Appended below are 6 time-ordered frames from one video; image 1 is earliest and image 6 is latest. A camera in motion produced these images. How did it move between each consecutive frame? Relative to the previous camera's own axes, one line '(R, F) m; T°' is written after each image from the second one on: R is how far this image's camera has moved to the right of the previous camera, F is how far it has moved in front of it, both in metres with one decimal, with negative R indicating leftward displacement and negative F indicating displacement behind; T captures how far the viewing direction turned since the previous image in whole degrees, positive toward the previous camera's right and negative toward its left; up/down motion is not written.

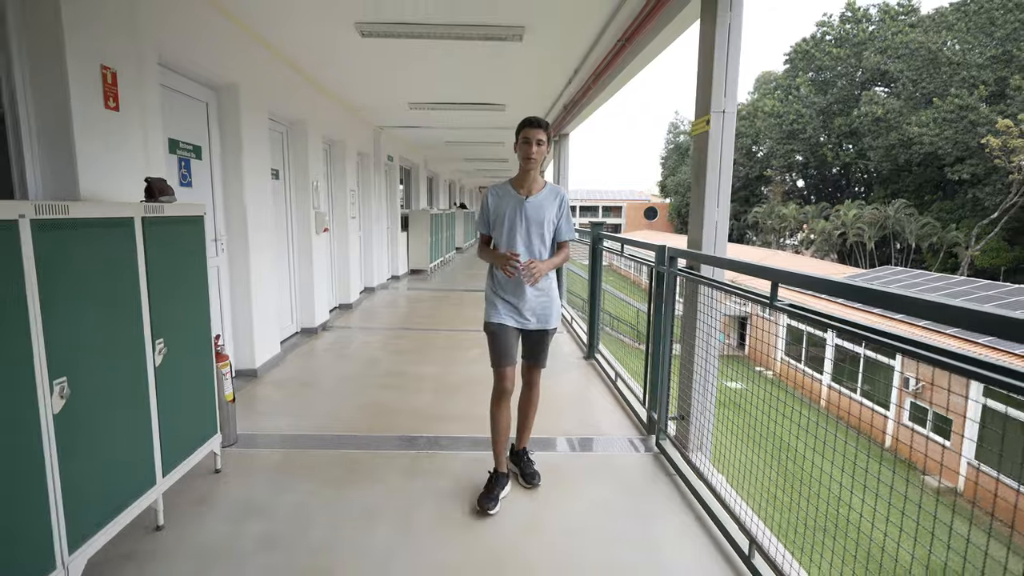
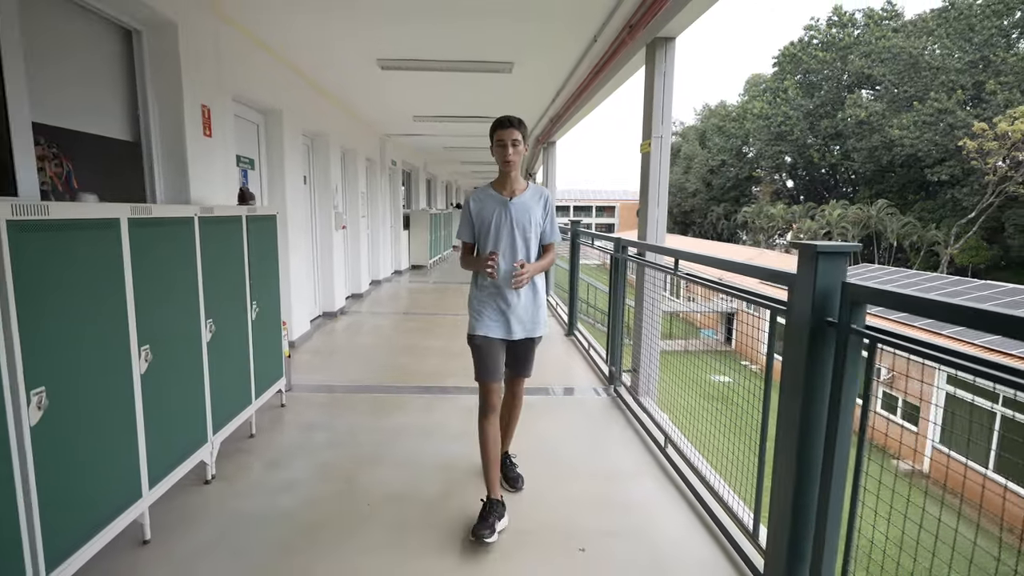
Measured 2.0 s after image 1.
(0.0, -0.8) m; +1°
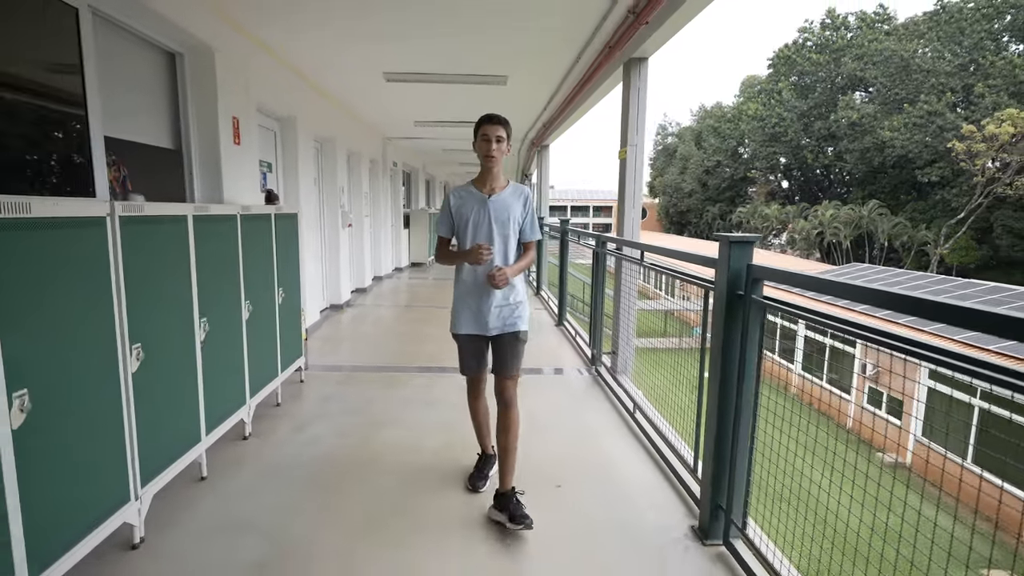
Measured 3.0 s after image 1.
(0.0, -0.4) m; 0°
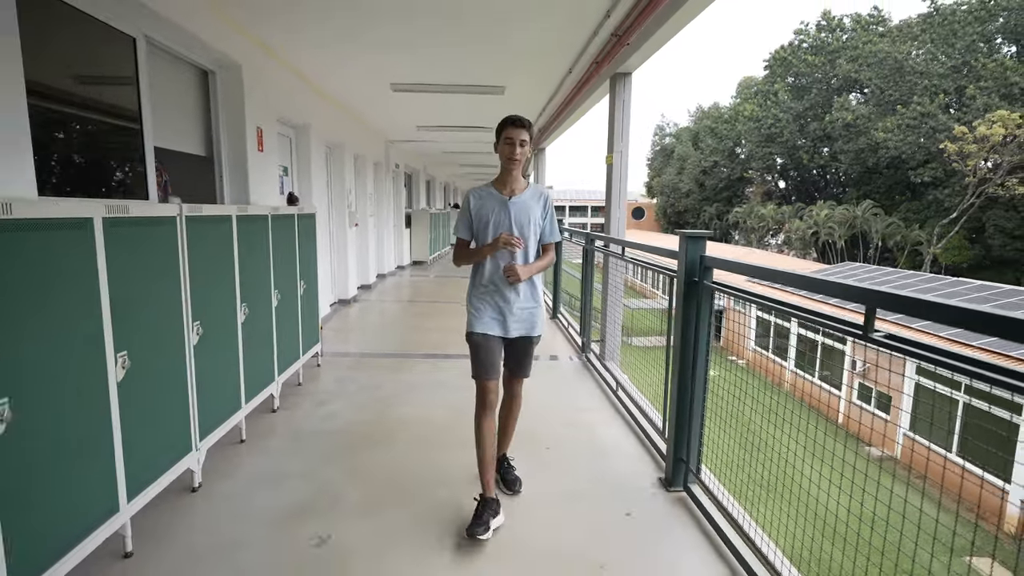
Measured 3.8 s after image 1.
(0.0, -0.4) m; 0°
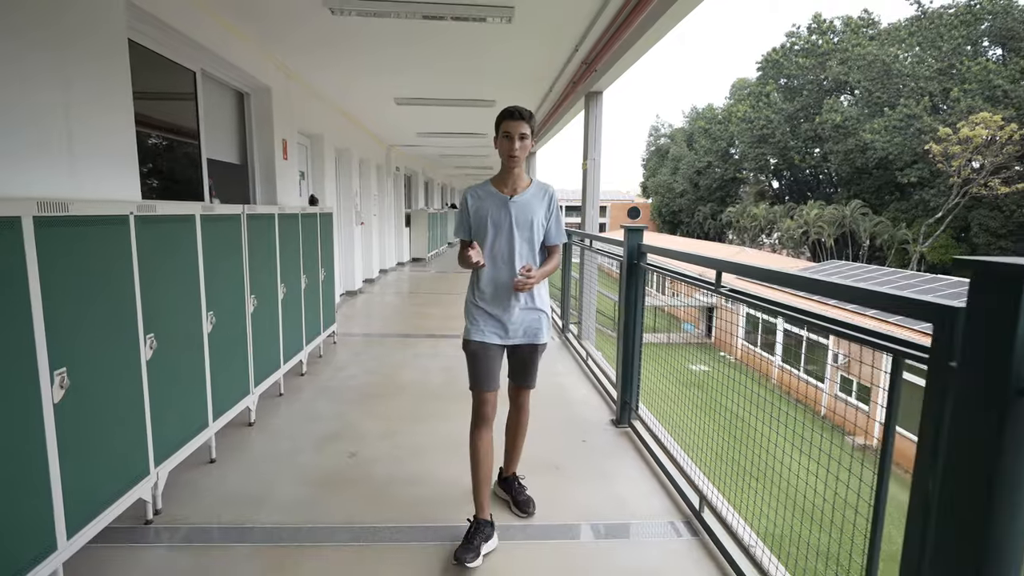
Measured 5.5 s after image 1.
(+0.1, -0.6) m; 0°
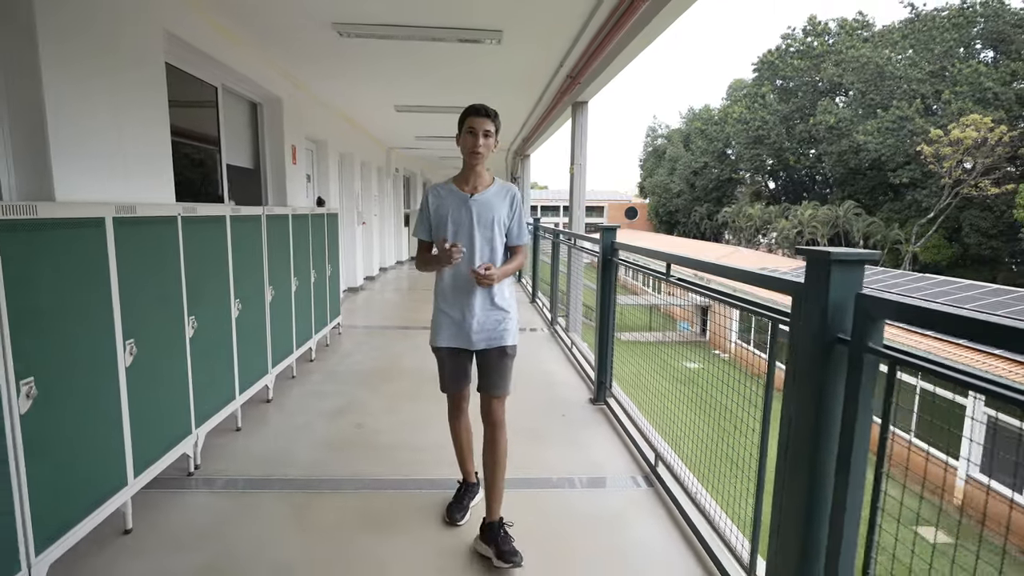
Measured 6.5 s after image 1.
(+0.1, -0.4) m; 0°
